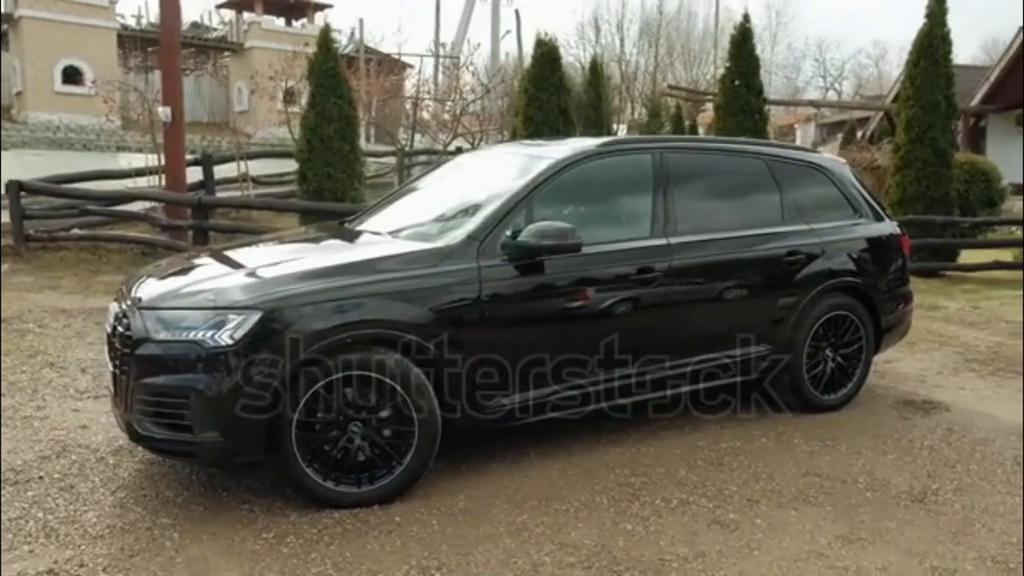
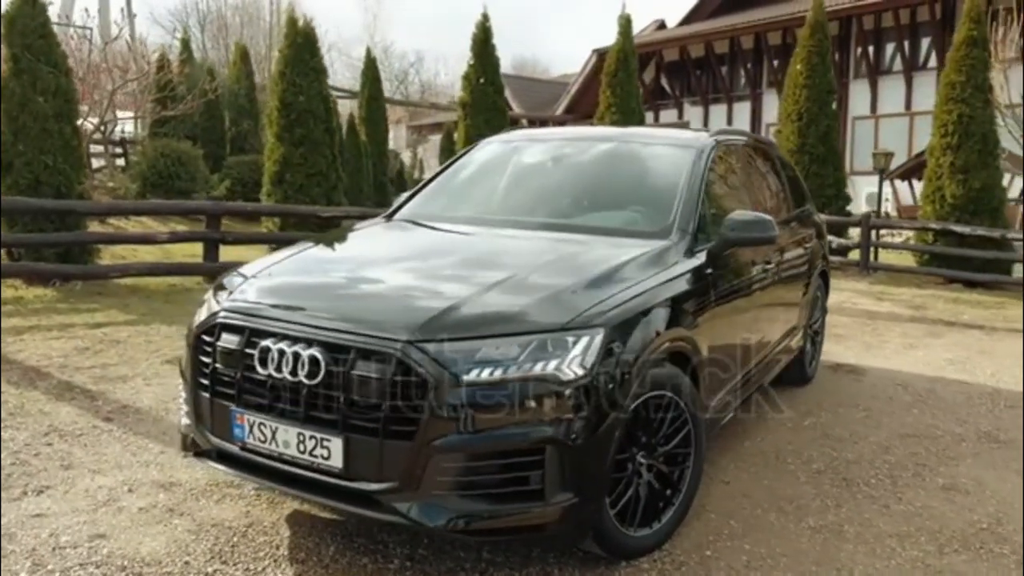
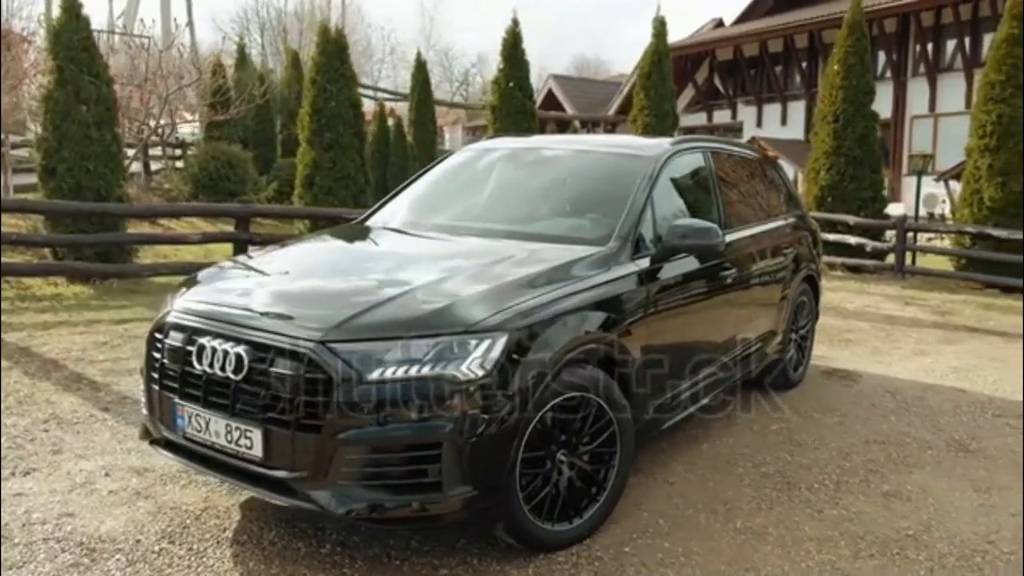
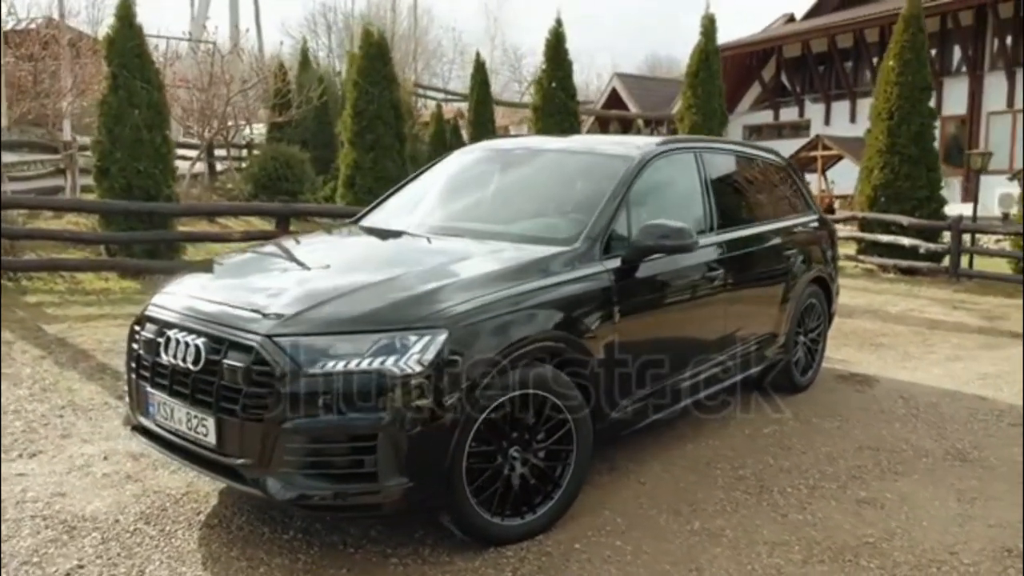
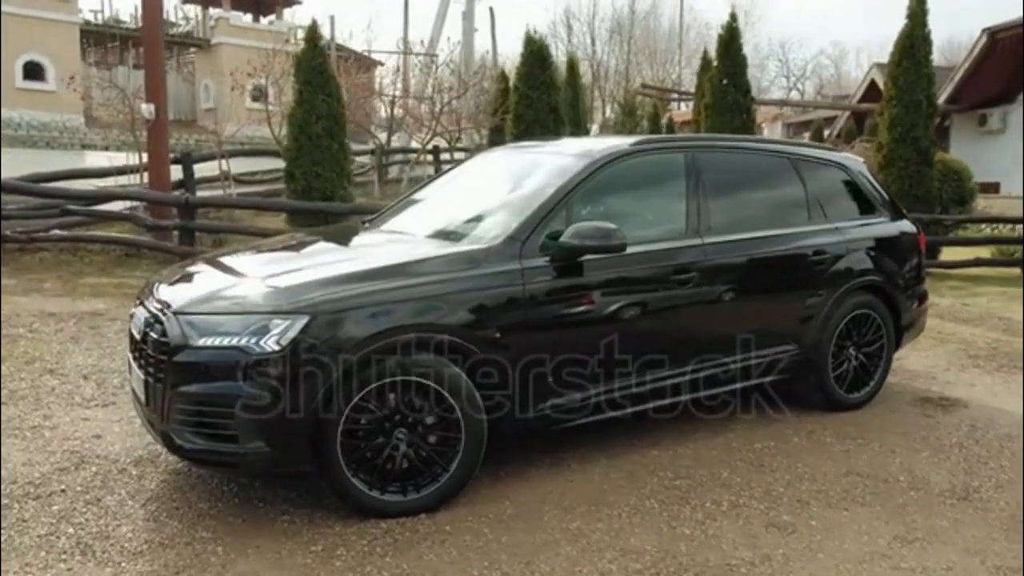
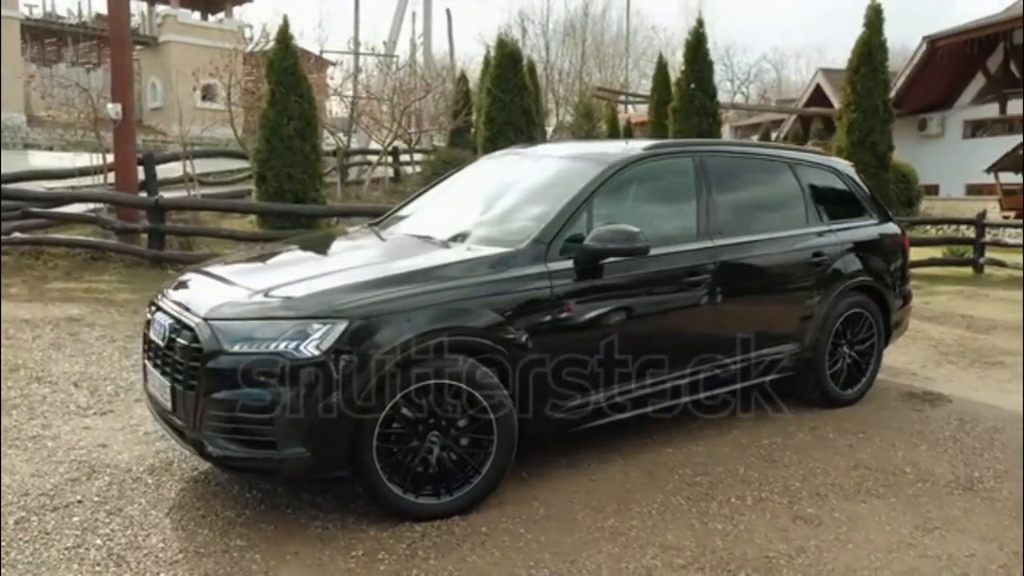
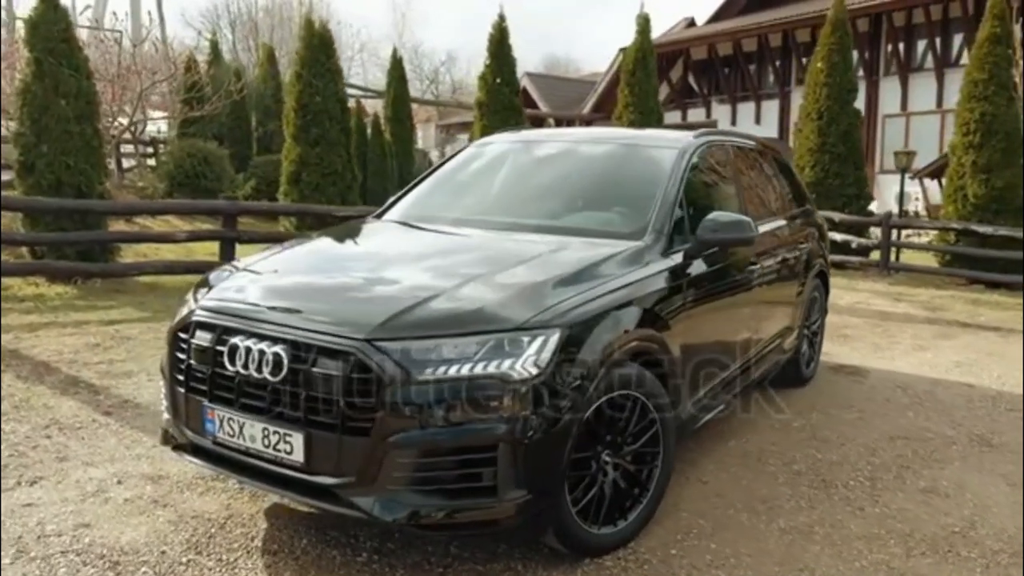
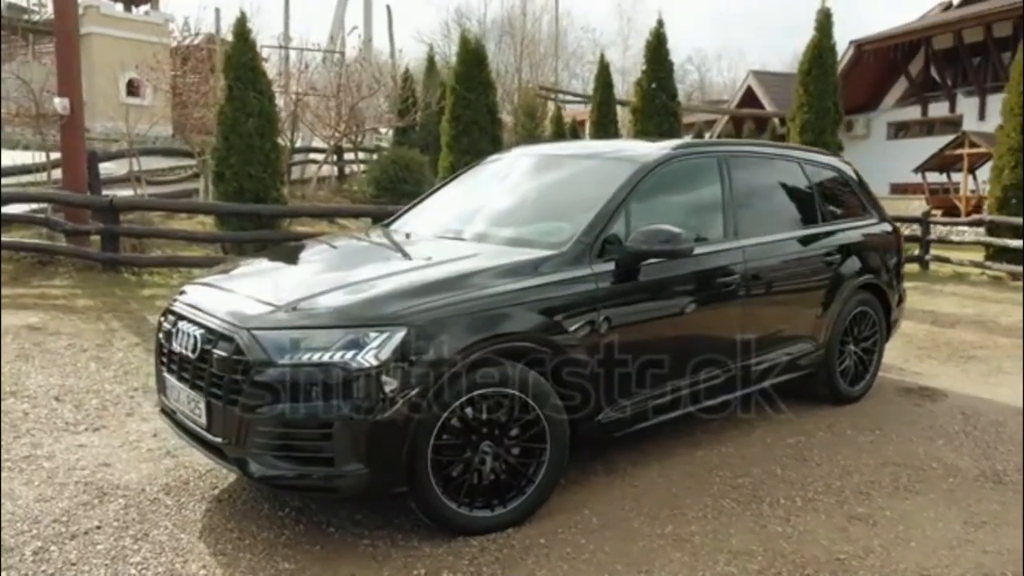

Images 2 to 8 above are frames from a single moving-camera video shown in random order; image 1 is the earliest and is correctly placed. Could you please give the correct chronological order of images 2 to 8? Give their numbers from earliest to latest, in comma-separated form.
5, 6, 8, 4, 3, 7, 2
